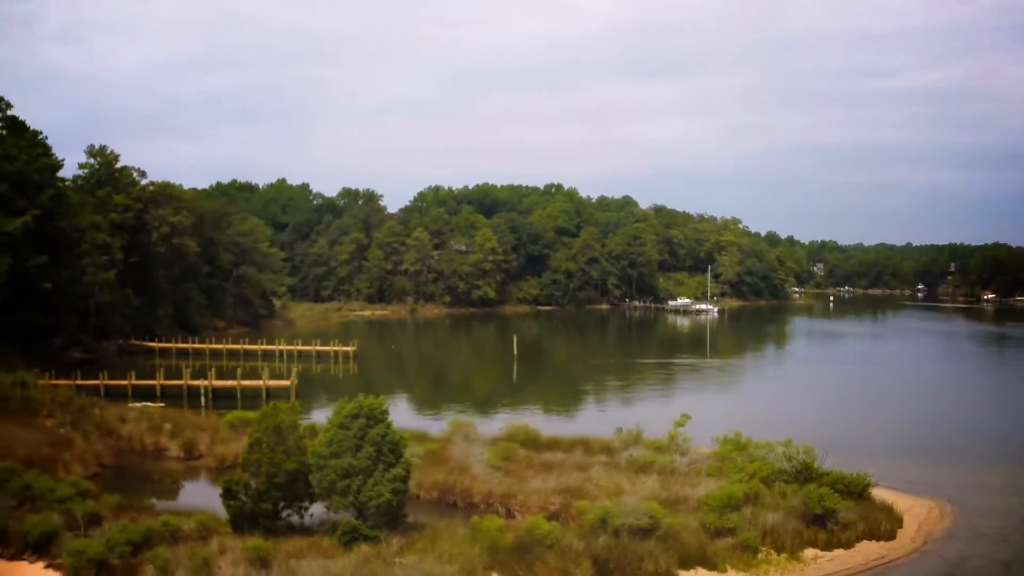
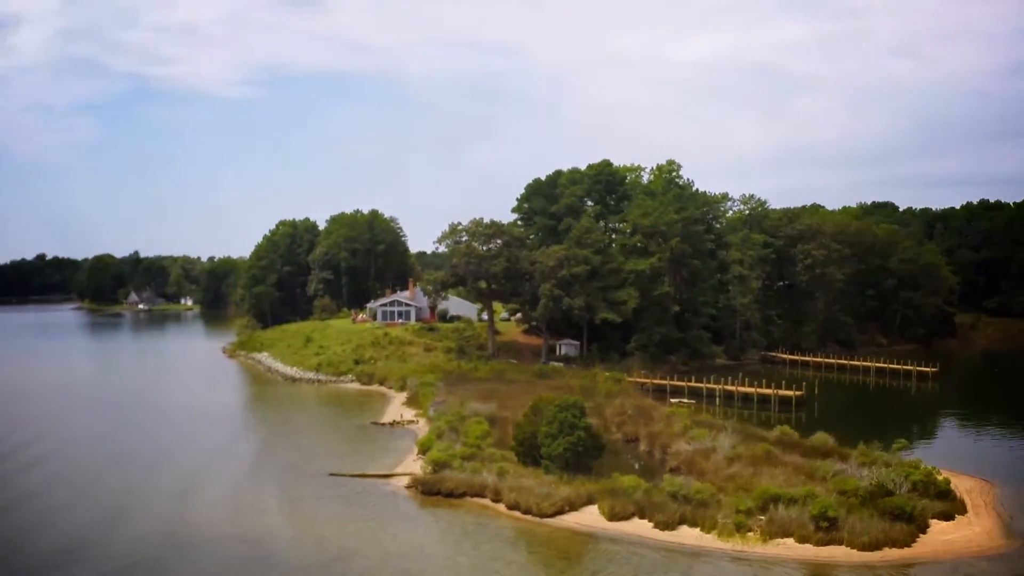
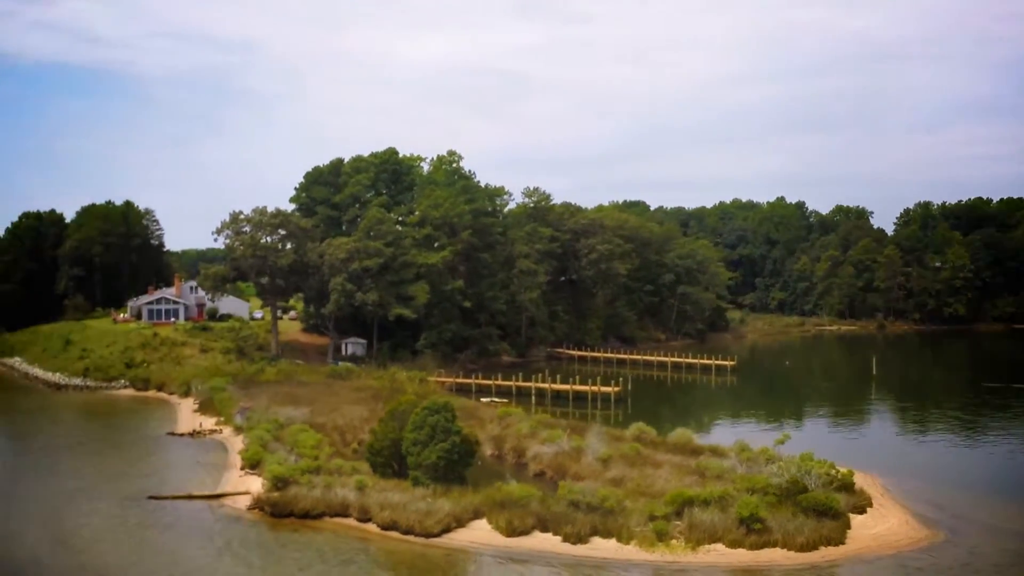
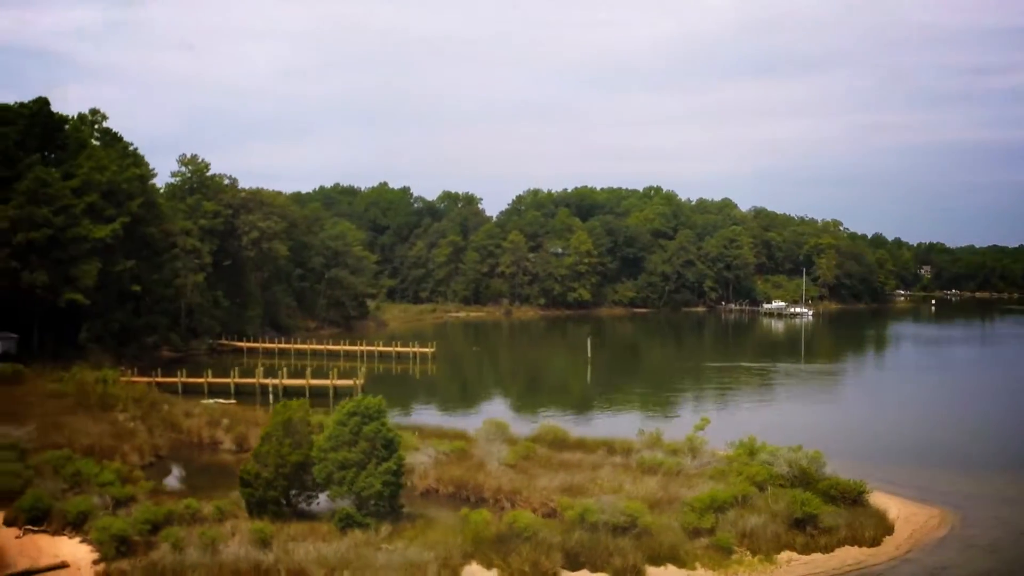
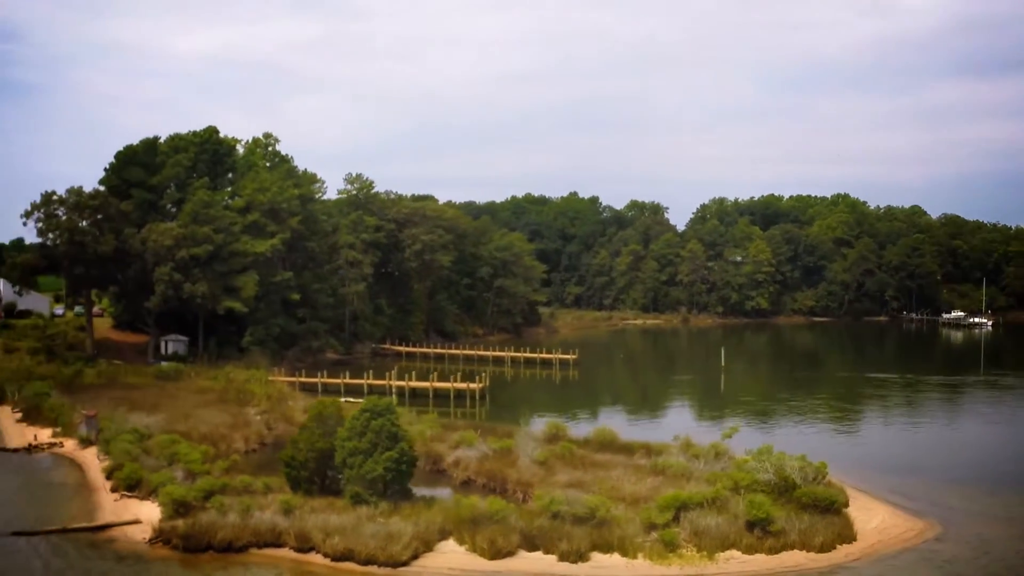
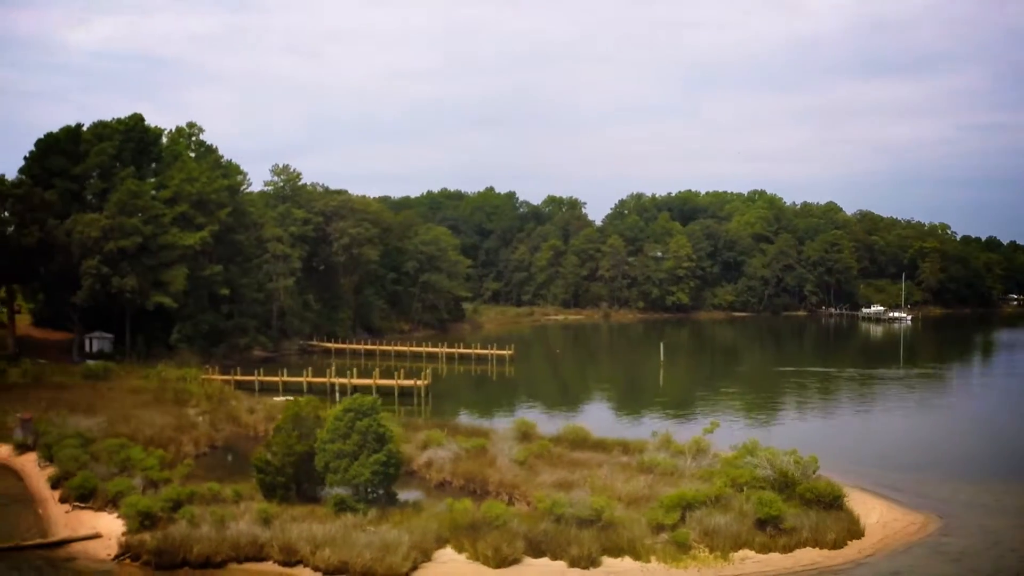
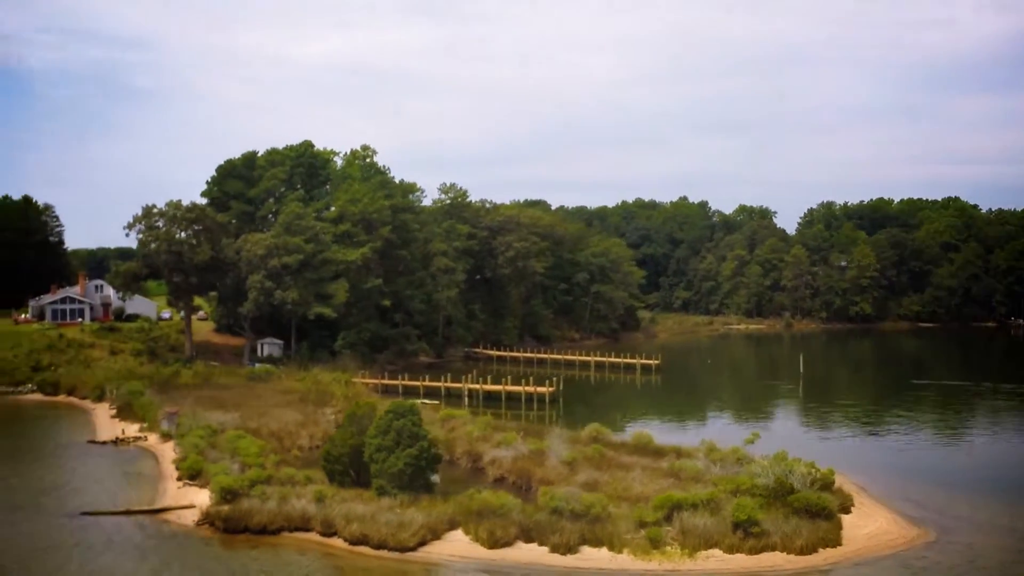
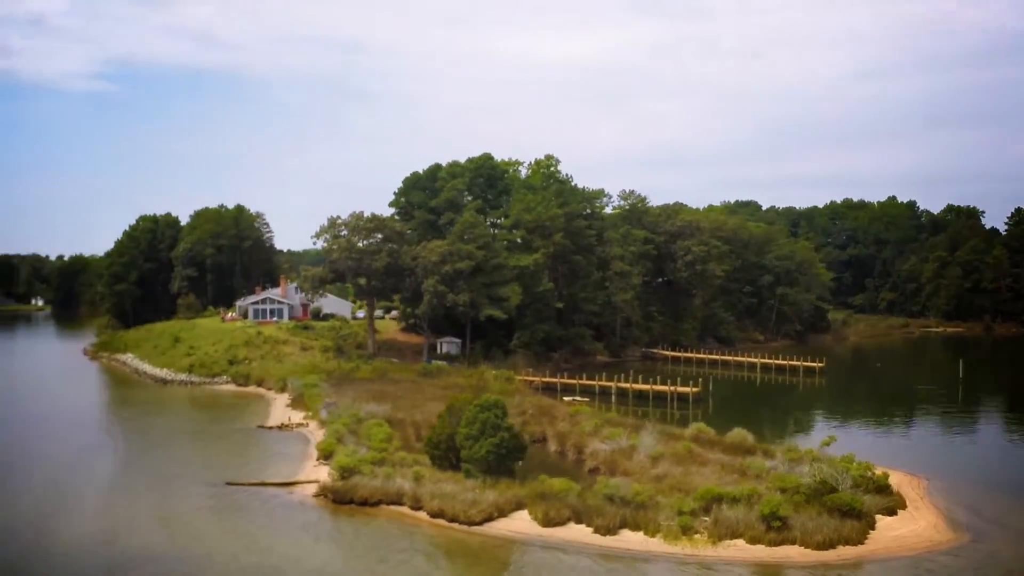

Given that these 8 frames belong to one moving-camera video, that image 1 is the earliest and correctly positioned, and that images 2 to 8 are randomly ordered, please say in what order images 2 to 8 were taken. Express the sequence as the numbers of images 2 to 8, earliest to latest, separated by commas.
4, 6, 5, 7, 3, 8, 2
